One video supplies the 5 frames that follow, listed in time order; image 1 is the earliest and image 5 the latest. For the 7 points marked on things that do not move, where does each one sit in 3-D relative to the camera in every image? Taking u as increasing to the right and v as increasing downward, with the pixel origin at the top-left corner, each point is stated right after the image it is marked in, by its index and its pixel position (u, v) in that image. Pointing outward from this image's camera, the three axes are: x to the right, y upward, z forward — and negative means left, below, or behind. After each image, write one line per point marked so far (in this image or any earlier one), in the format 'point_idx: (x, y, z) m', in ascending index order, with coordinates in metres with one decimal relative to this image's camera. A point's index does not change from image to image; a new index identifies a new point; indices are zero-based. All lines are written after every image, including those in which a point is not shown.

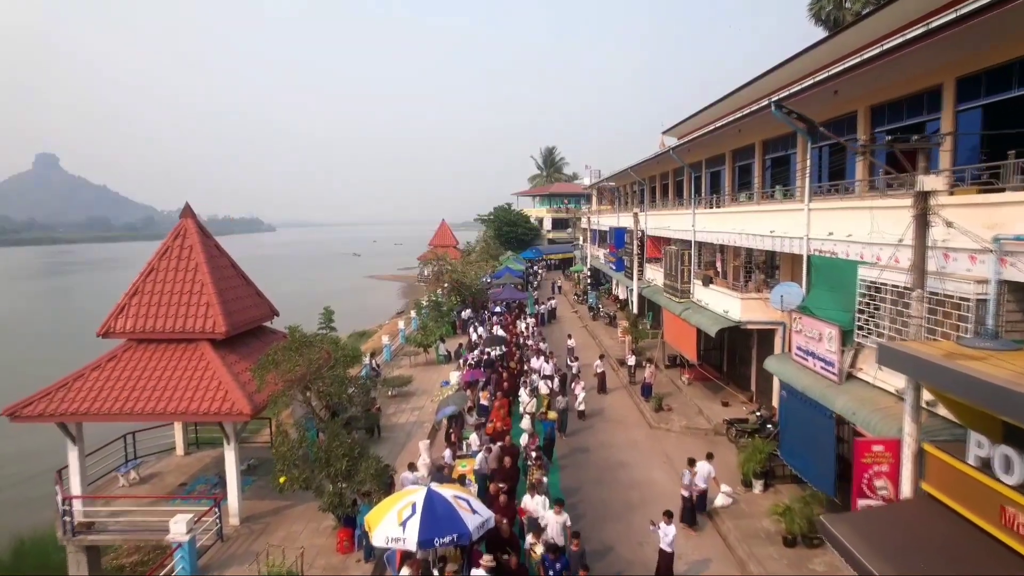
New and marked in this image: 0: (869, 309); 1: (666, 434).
0: (+4.8, -0.3, +8.1) m
1: (+3.6, -3.4, +14.0) m
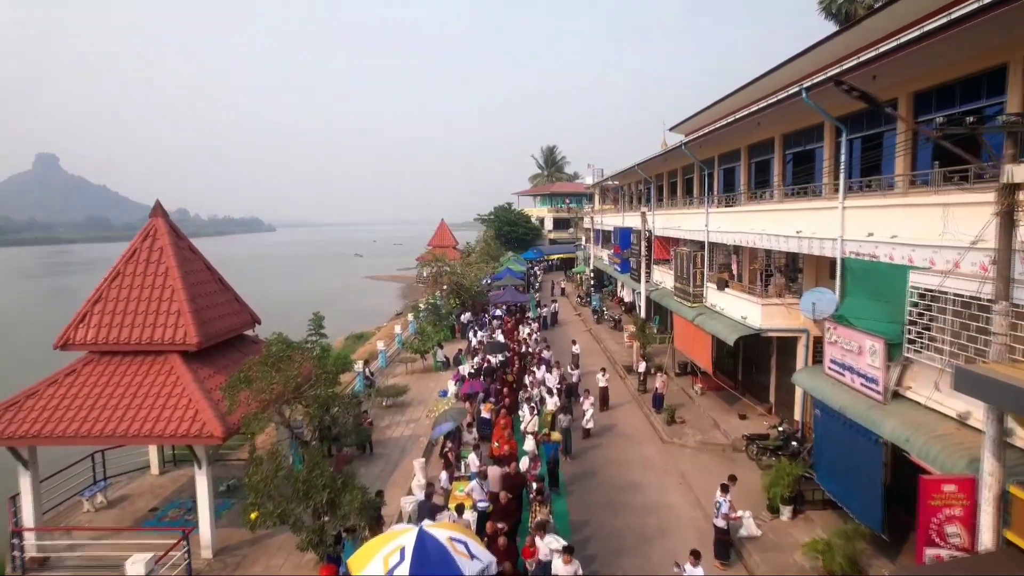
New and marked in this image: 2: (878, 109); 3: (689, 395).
0: (+4.9, -0.4, +7.1) m
1: (+3.7, -3.5, +13.0) m
2: (+6.0, +2.9, +9.8) m
3: (+4.8, -2.9, +16.2) m
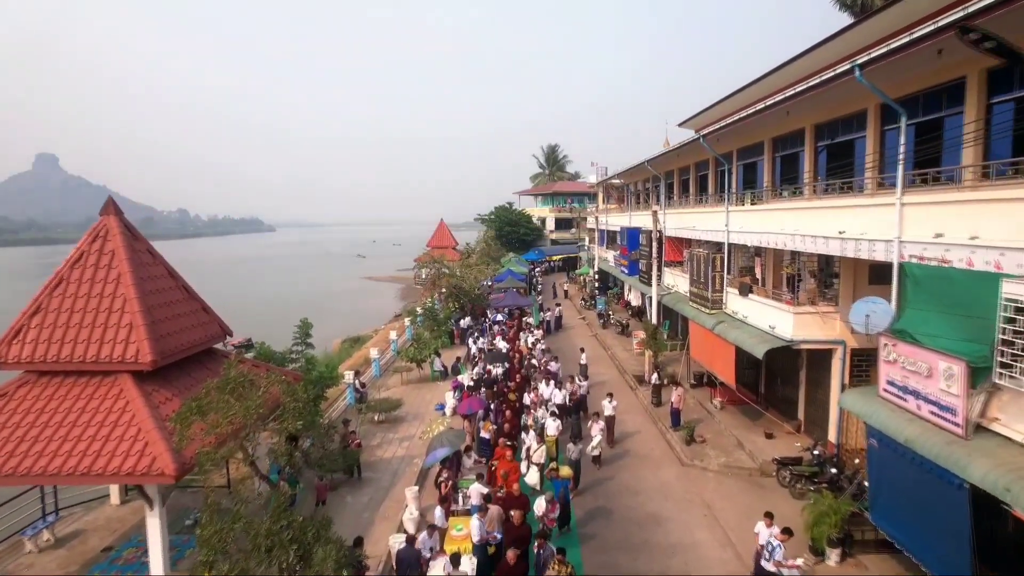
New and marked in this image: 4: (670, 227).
0: (+5.0, -0.5, +5.8) m
1: (+3.7, -3.7, +11.7) m
2: (+6.1, +2.8, +8.5) m
3: (+4.9, -3.0, +14.9) m
4: (+5.3, +2.0, +19.9) m
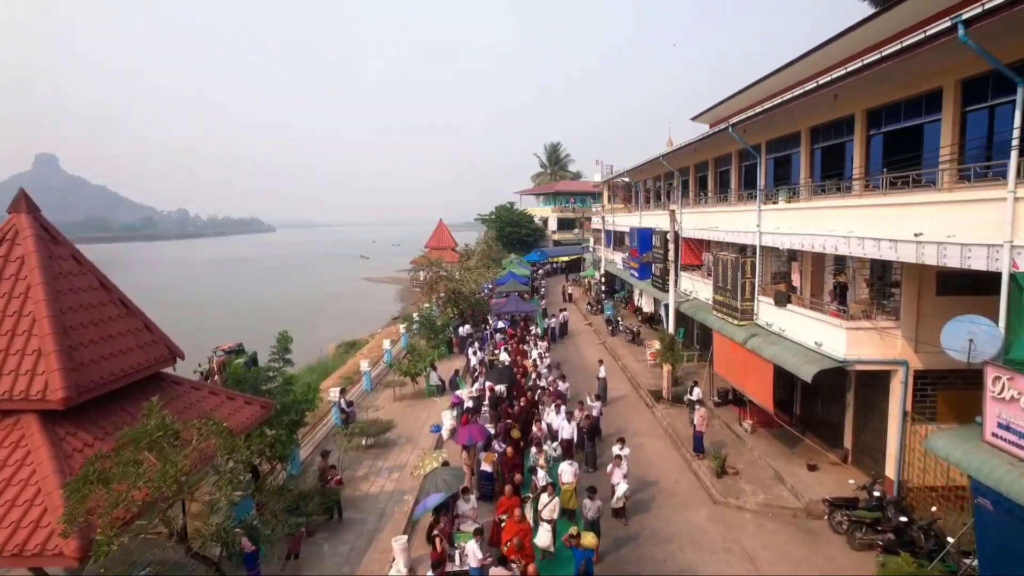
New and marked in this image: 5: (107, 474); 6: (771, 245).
0: (+5.1, -0.7, +4.1) m
1: (+3.8, -3.9, +10.1) m
2: (+6.2, +2.6, +6.8) m
3: (+5.0, -3.2, +13.3) m
4: (+5.4, +1.8, +18.2) m
5: (-3.3, -1.5, +4.9) m
6: (+5.6, +0.9, +12.8) m
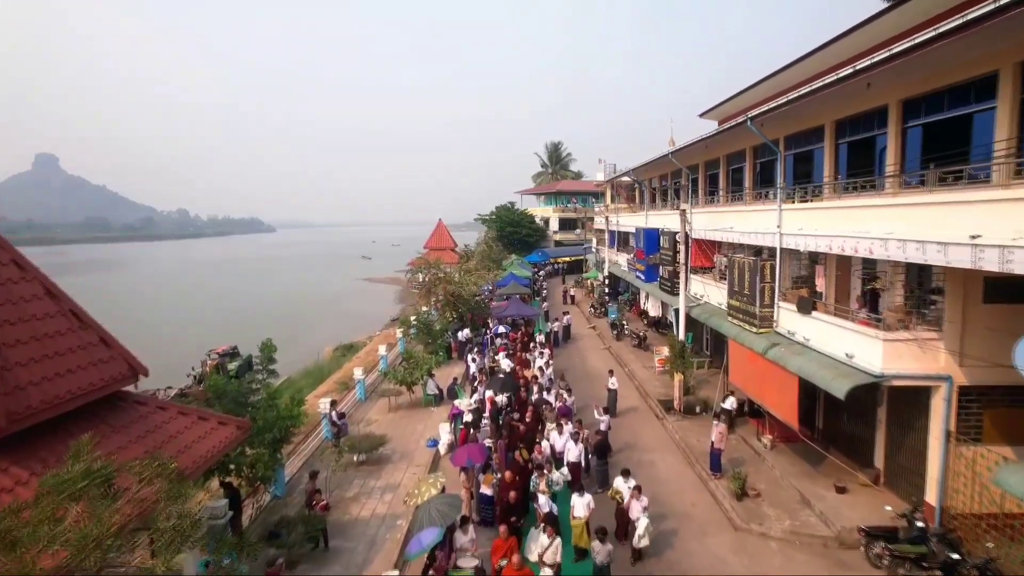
0: (+5.1, -0.8, +3.2) m
1: (+3.9, -4.0, +9.2) m
2: (+6.2, +2.5, +5.9) m
3: (+5.0, -3.3, +12.4) m
4: (+5.4, +1.7, +17.3) m
5: (-3.3, -1.6, +4.0) m
6: (+5.6, +0.8, +11.9) m
